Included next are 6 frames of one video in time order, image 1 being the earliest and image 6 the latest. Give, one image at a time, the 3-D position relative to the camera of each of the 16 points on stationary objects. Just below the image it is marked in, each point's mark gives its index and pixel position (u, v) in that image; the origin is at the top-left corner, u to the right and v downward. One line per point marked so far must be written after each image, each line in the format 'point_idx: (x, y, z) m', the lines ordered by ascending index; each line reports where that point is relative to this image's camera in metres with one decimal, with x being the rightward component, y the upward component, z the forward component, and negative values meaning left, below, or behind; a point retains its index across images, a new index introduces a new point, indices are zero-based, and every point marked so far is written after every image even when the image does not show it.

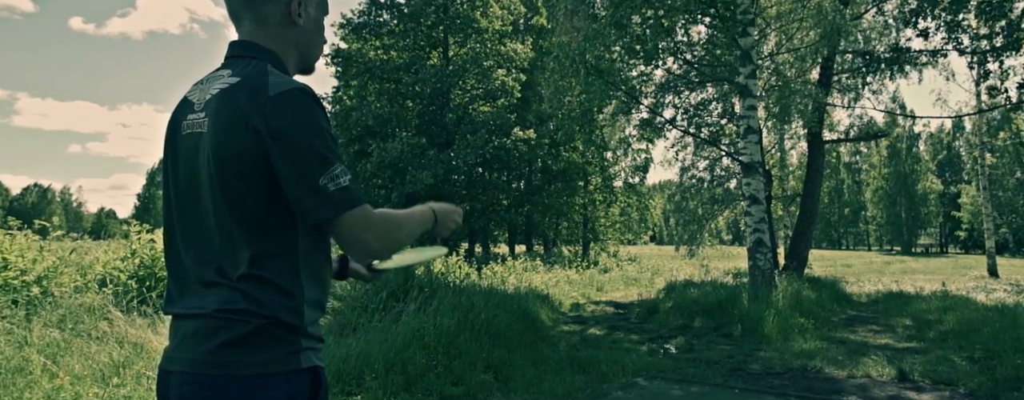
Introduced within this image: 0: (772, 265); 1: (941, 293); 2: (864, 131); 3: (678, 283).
0: (+5.1, -1.3, +12.6) m
1: (+10.2, -2.2, +15.2) m
2: (+10.3, +2.0, +18.7) m
3: (+4.1, -2.1, +15.8) m
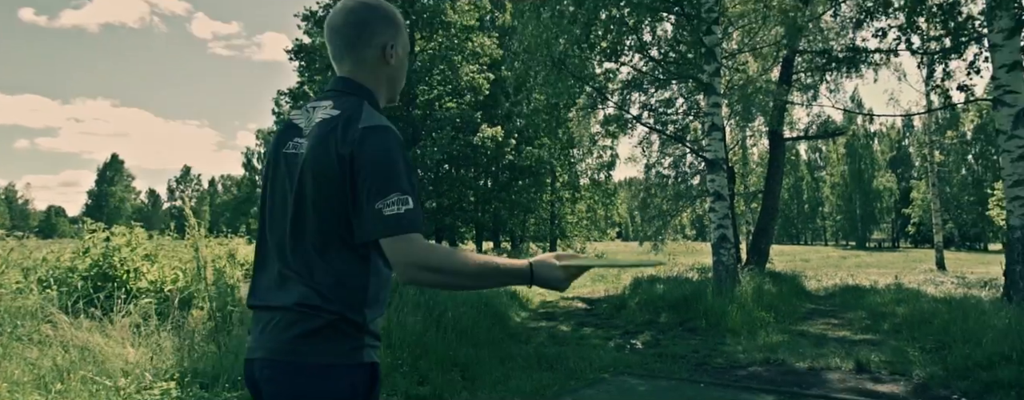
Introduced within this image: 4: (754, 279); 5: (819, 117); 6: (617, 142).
0: (+4.5, -1.2, +12.8) m
1: (+9.4, -2.1, +15.7) m
2: (+9.3, +2.1, +19.1) m
3: (+3.2, -2.0, +15.9) m
4: (+4.8, -1.6, +12.7) m
5: (+9.2, +2.4, +19.1) m
6: (+2.9, +1.6, +17.6) m
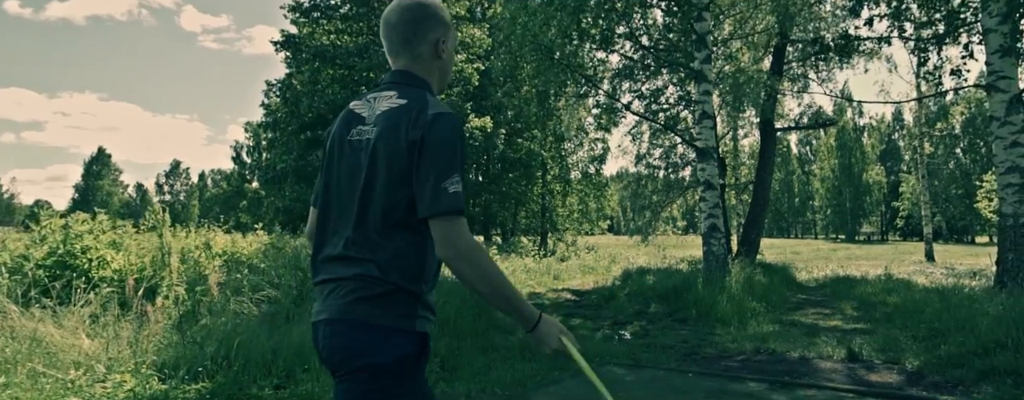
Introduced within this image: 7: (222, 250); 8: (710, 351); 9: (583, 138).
0: (+4.2, -1.0, +12.7) m
1: (+9.1, -1.9, +15.6) m
2: (+9.0, +2.4, +19.0) m
3: (+3.0, -1.8, +15.8) m
4: (+4.5, -1.3, +12.5) m
5: (+8.8, +2.7, +19.0) m
6: (+2.6, +1.8, +17.4) m
7: (-4.1, -0.7, +9.1) m
8: (+2.1, -1.6, +7.0) m
9: (+2.1, +1.9, +19.4) m
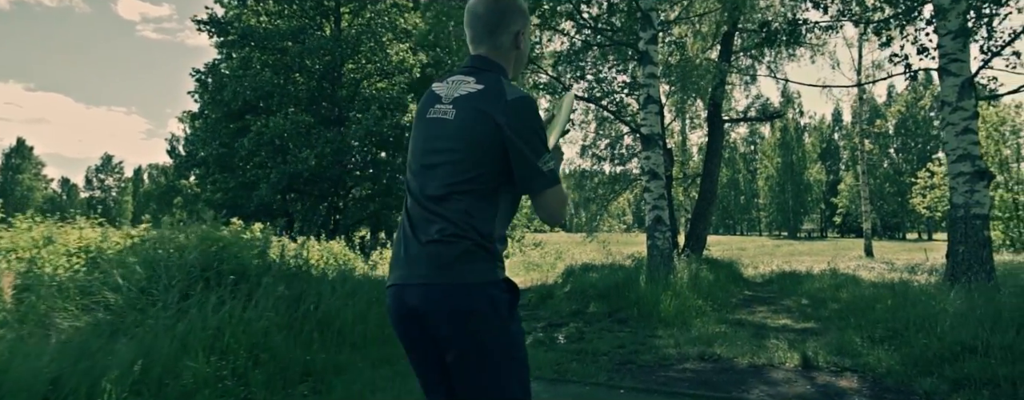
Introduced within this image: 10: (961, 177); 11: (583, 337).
0: (+2.9, -0.8, +12.0) m
1: (+7.6, -1.7, +15.2) m
2: (+7.2, +2.6, +18.6) m
3: (+1.5, -1.6, +14.9) m
4: (+3.3, -1.2, +11.8) m
5: (+7.1, +2.9, +18.5) m
6: (+1.0, +2.0, +16.5) m
7: (-5.1, -0.6, +7.7) m
8: (+1.3, -1.5, +6.1) m
9: (+0.4, +2.1, +18.5) m
10: (+6.6, +0.3, +9.5) m
11: (+0.9, -1.6, +7.7) m
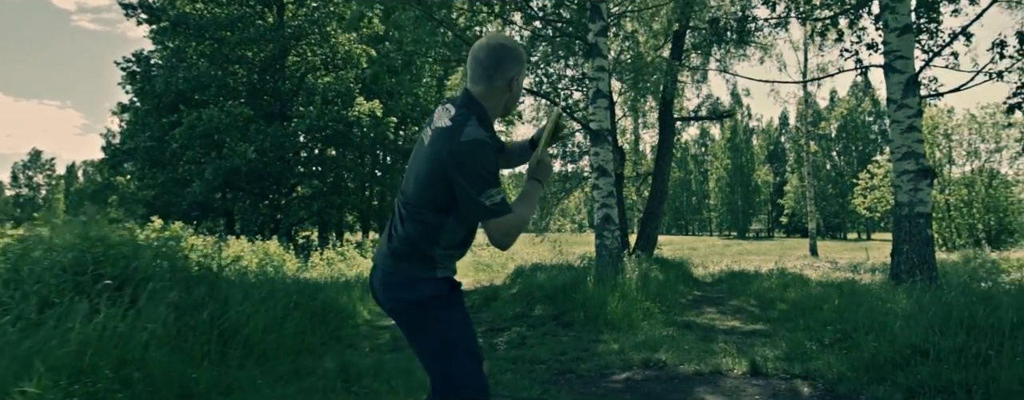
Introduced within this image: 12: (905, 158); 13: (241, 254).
0: (+1.9, -0.8, +11.6) m
1: (+6.4, -1.7, +15.2) m
2: (+5.8, +2.6, +18.6) m
3: (+0.3, -1.6, +14.5) m
4: (+2.3, -1.2, +11.5) m
5: (+5.6, +2.9, +18.5) m
6: (-0.3, +2.0, +16.0) m
7: (-5.8, -0.5, +6.9) m
8: (+0.7, -1.5, +5.7) m
9: (-1.0, +2.1, +18.0) m
10: (+5.8, +0.4, +9.4) m
11: (+0.1, -1.6, +7.3) m
12: (+5.8, +0.6, +9.5) m
13: (-4.5, -0.9, +10.8) m
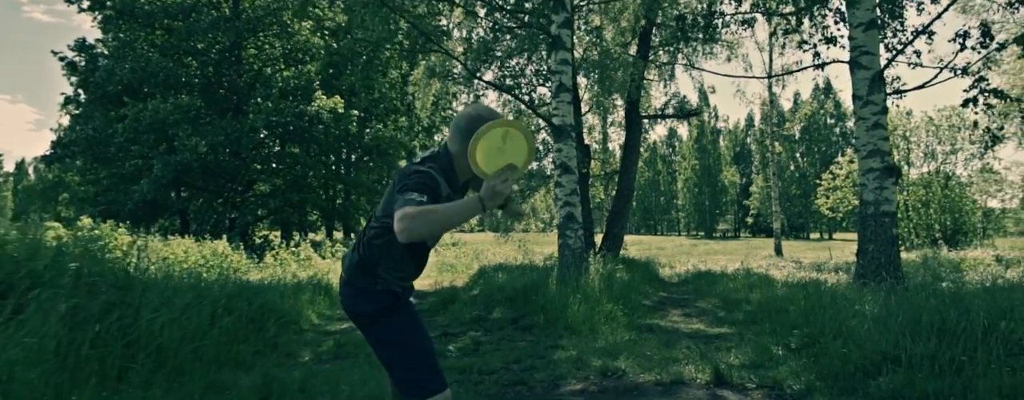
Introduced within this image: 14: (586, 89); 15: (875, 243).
0: (+1.2, -0.8, +11.3) m
1: (+5.5, -1.7, +15.1) m
2: (+4.7, +2.6, +18.4) m
3: (-0.6, -1.5, +14.1) m
4: (+1.6, -1.1, +11.2) m
5: (+4.6, +2.9, +18.3) m
6: (-1.2, +2.1, +15.6) m
7: (-6.3, -0.5, +6.2) m
8: (+0.3, -1.4, +5.3) m
9: (-2.0, +2.1, +17.5) m
10: (+5.2, +0.4, +9.3) m
11: (-0.4, -1.6, +6.8) m
12: (+5.2, +0.6, +9.3) m
13: (-5.2, -0.9, +10.1) m
14: (+1.9, +2.9, +16.9) m
15: (+5.2, -0.6, +9.1) m
